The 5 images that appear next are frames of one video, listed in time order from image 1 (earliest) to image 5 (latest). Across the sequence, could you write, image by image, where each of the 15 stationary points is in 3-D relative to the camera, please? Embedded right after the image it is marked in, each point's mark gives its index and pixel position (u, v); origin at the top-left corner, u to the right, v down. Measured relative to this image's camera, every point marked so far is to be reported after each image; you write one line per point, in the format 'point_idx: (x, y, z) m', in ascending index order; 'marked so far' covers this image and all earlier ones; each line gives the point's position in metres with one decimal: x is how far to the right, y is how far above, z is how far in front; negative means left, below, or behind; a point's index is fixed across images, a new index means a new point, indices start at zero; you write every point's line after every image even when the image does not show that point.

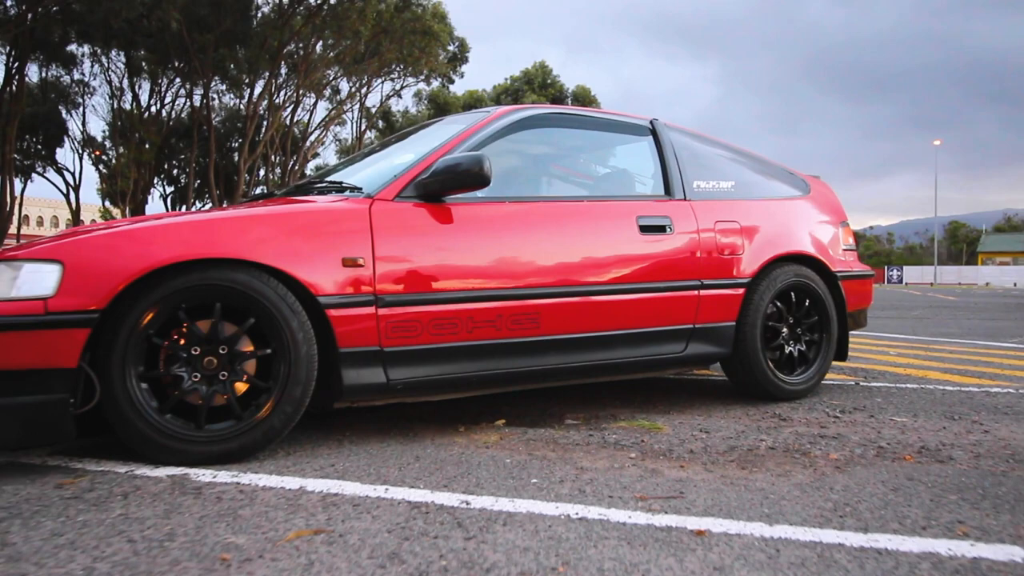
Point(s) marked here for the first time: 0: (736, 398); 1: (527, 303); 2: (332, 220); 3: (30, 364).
0: (+1.3, -0.6, +4.2) m
1: (+0.1, -0.1, +3.3) m
2: (-0.8, +0.3, +3.0) m
3: (-1.7, -0.3, +2.5) m
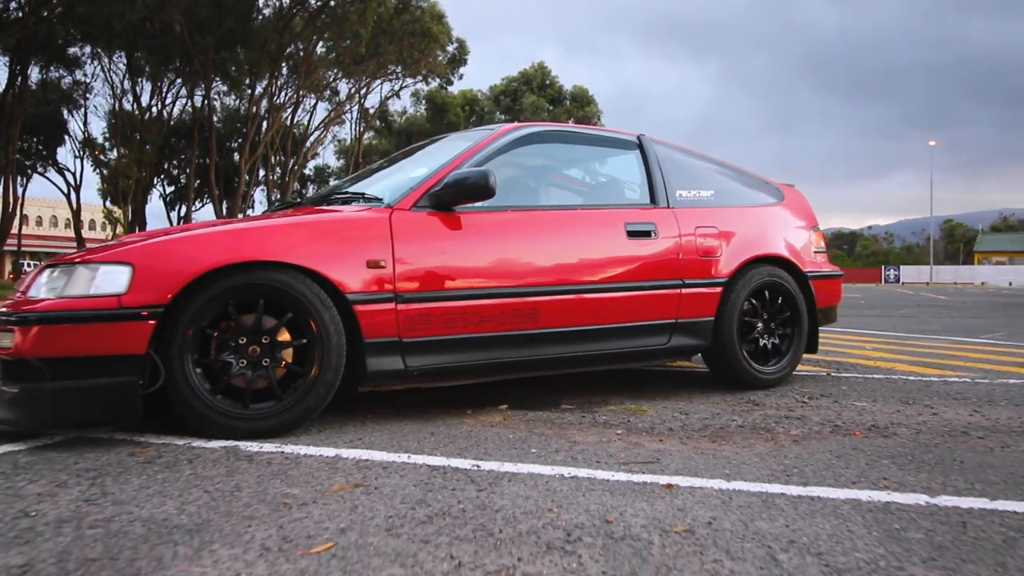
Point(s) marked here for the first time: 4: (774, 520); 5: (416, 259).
0: (+1.3, -0.6, +4.7) m
1: (+0.1, -0.1, +3.7) m
2: (-0.8, +0.3, +3.4) m
3: (-1.7, -0.3, +2.9) m
4: (+0.8, -0.7, +2.1) m
5: (-0.5, +0.1, +3.5) m
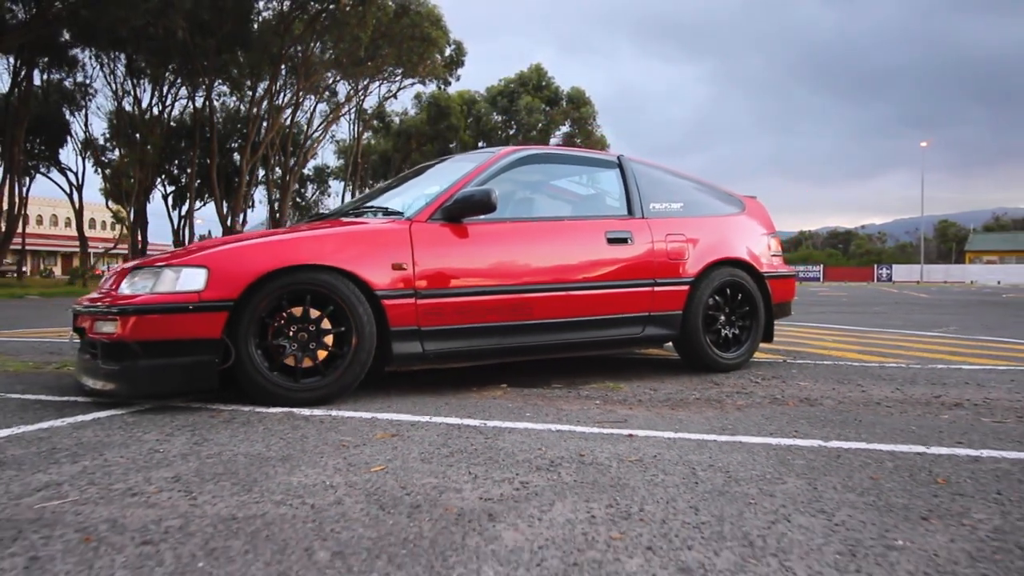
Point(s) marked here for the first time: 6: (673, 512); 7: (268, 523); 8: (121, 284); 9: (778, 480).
0: (+1.3, -0.6, +5.4) m
1: (+0.1, -0.1, +4.5) m
2: (-0.8, +0.3, +4.2) m
3: (-1.7, -0.2, +3.7) m
4: (+0.8, -0.7, +2.8) m
5: (-0.5, +0.2, +4.3) m
6: (+0.5, -0.7, +2.1) m
7: (-0.7, -0.7, +2.0) m
8: (-2.1, 0.0, +3.8) m
9: (+0.9, -0.7, +2.4) m
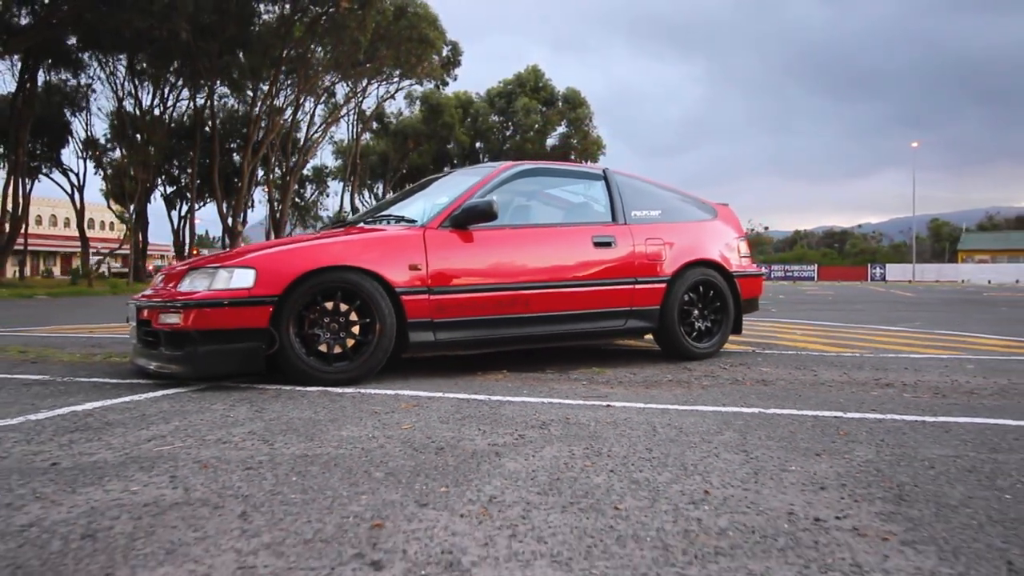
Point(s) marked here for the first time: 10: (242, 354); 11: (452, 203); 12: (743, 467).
0: (+1.3, -0.6, +6.2) m
1: (+0.1, 0.0, +5.2) m
2: (-0.8, +0.3, +4.9) m
3: (-1.7, -0.2, +4.4) m
4: (+0.8, -0.6, +3.6) m
5: (-0.5, +0.2, +5.0) m
6: (+0.5, -0.6, +2.8) m
7: (-0.7, -0.6, +2.7) m
8: (-2.1, 0.0, +4.5) m
9: (+0.9, -0.6, +3.2) m
10: (-1.7, -0.4, +4.4) m
11: (-0.4, +0.6, +5.3) m
12: (+0.8, -0.6, +2.6) m
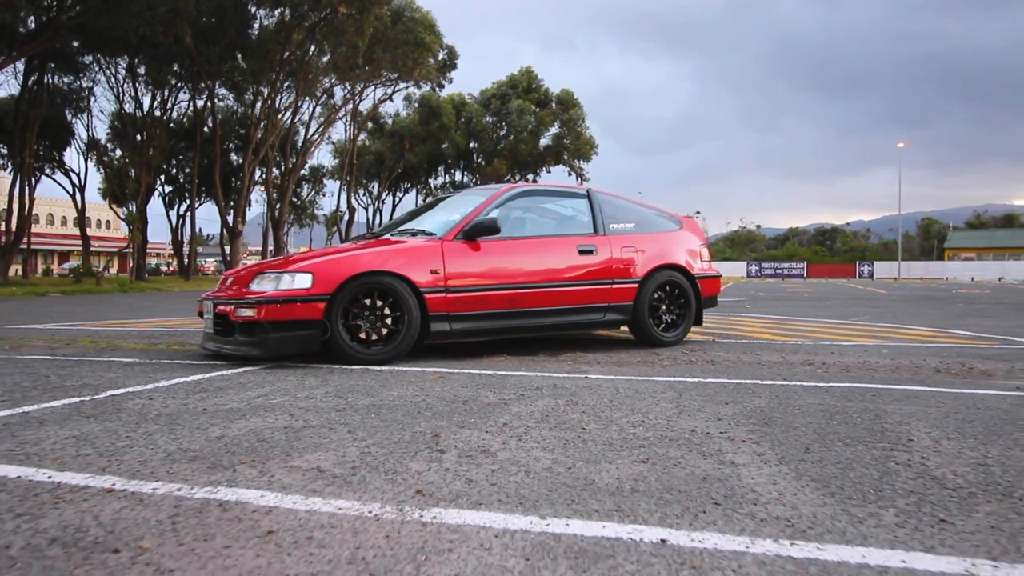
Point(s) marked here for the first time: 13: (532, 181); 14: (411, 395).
0: (+1.3, -0.6, +7.4) m
1: (+0.1, 0.0, +6.5) m
2: (-0.8, +0.3, +6.2) m
3: (-1.7, -0.2, +5.7) m
4: (+0.8, -0.6, +4.8) m
5: (-0.5, +0.2, +6.2) m
6: (+0.5, -0.6, +4.1) m
7: (-0.7, -0.7, +4.0) m
8: (-2.1, 0.0, +5.8) m
9: (+0.9, -0.6, +4.4) m
10: (-1.7, -0.4, +5.7) m
11: (-0.4, +0.6, +6.5) m
12: (+0.9, -0.7, +3.8) m
13: (+0.2, +1.1, +7.1) m
14: (-0.6, -0.7, +4.3) m
